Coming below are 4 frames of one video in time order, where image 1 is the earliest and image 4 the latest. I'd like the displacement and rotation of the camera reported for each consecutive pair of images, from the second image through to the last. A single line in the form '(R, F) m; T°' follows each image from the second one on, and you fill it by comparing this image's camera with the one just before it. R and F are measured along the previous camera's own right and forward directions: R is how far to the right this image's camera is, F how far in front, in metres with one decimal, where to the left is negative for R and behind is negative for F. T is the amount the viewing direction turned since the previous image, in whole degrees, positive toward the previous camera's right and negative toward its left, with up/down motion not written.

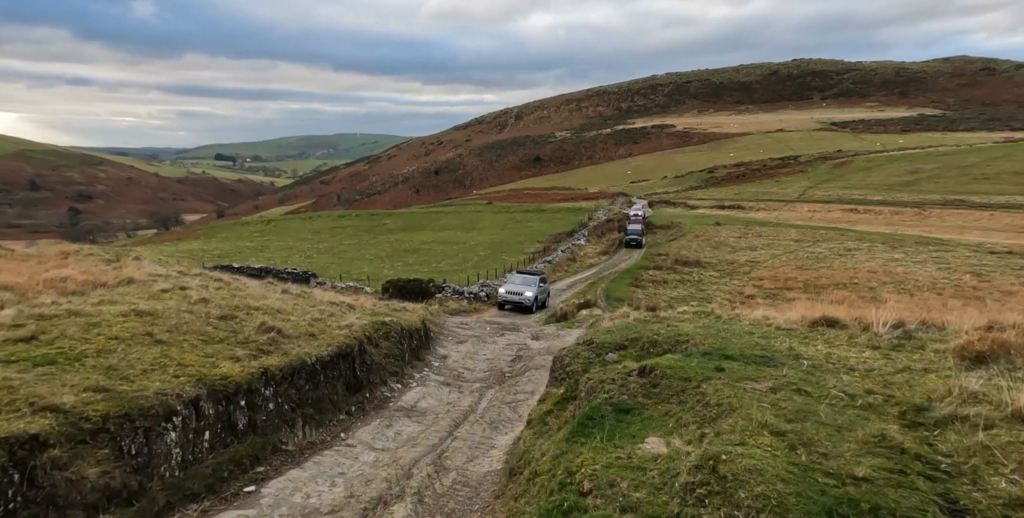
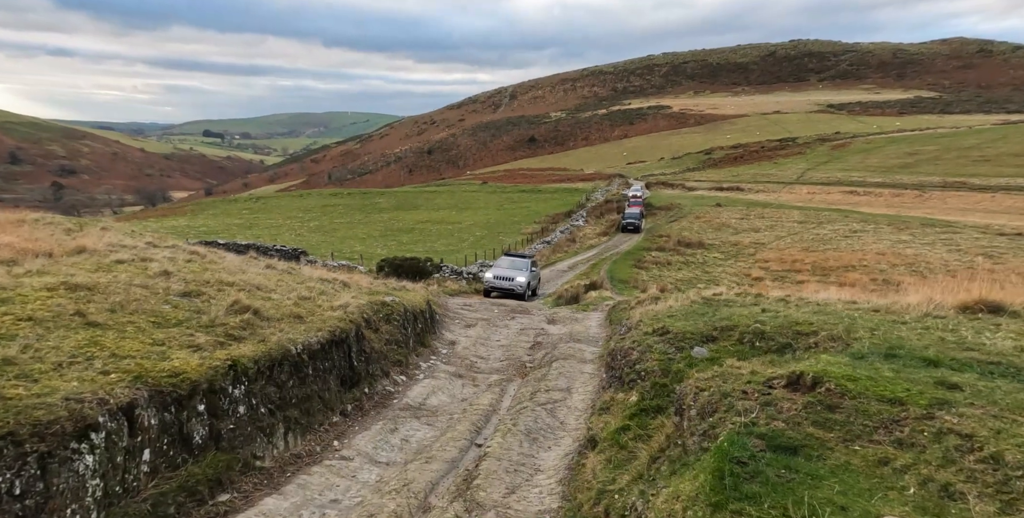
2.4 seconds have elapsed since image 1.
(-0.7, +2.7) m; +1°
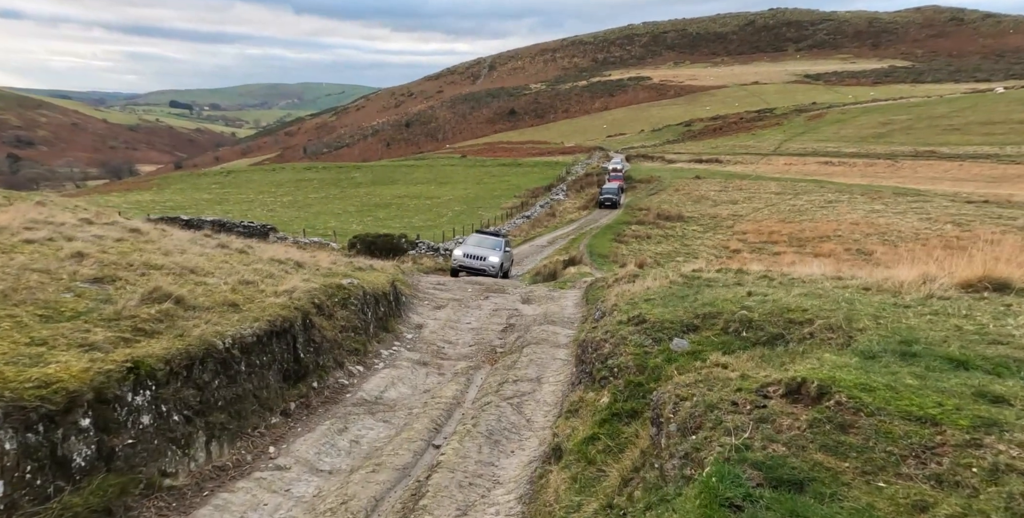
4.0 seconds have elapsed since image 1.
(+0.3, +1.1) m; +2°
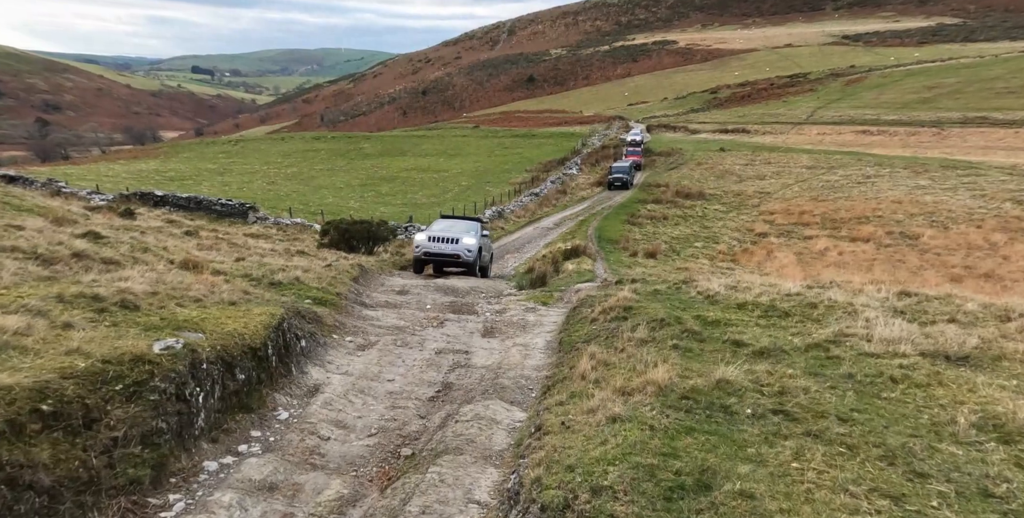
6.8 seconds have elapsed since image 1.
(+1.5, +5.4) m; -2°
